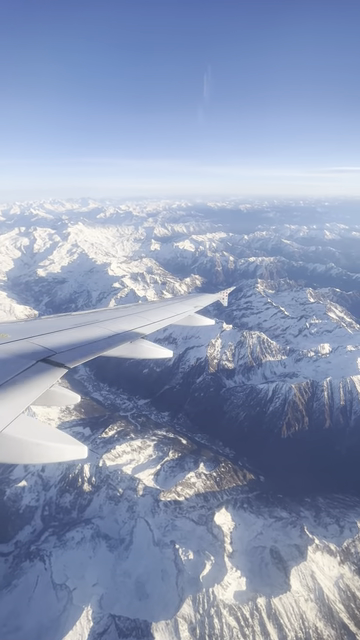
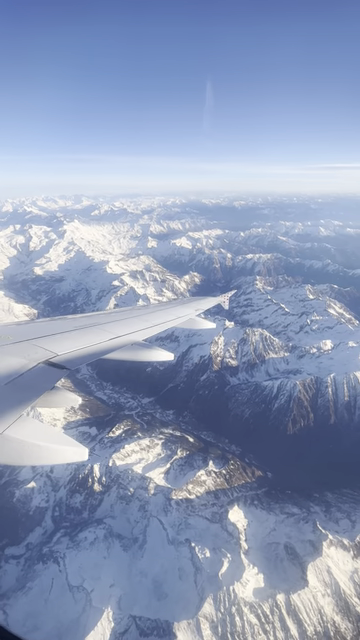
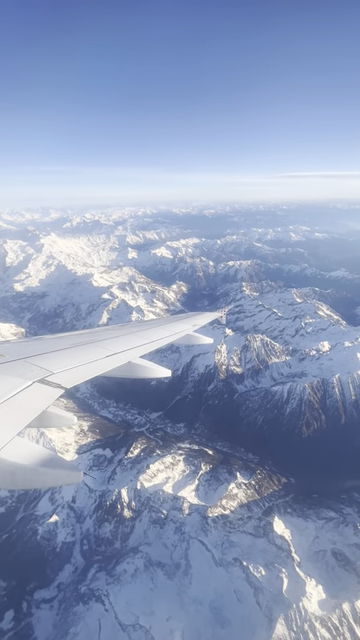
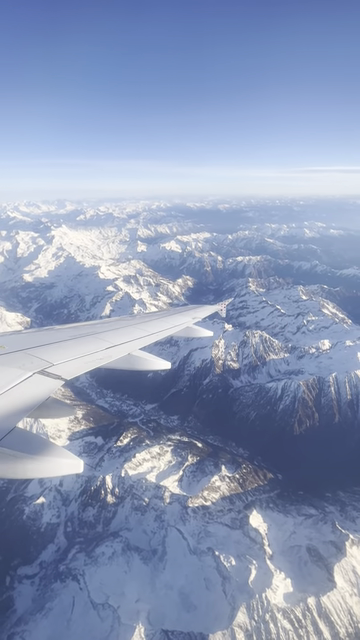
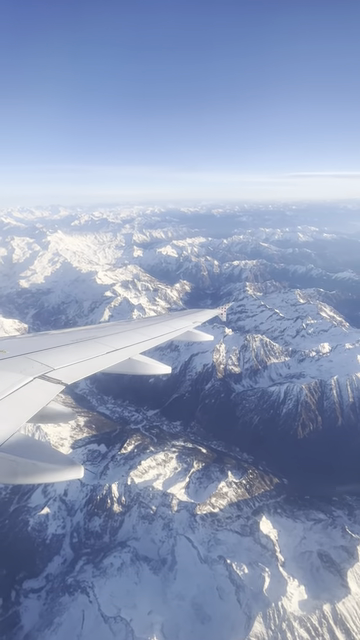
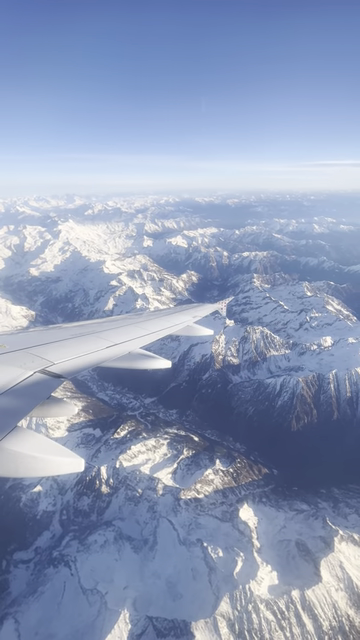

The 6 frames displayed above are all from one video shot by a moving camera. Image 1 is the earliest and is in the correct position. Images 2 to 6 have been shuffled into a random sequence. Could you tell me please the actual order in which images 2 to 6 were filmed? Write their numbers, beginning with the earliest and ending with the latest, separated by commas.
2, 6, 4, 5, 3
